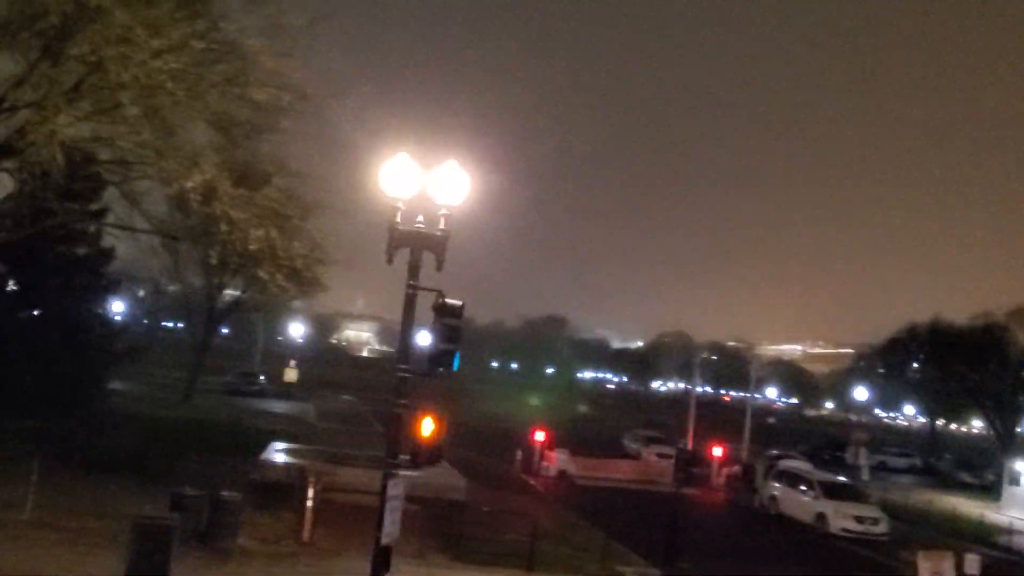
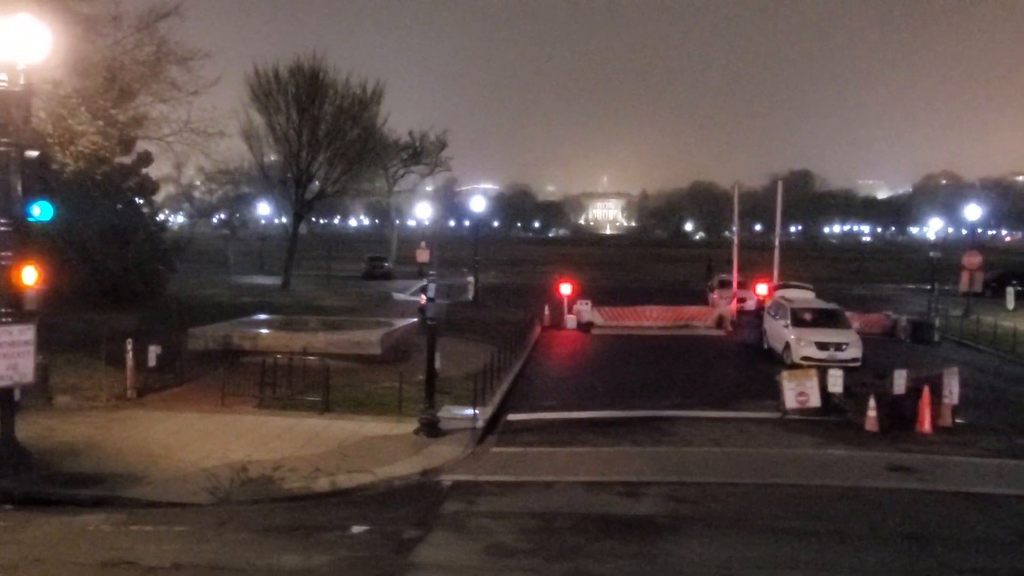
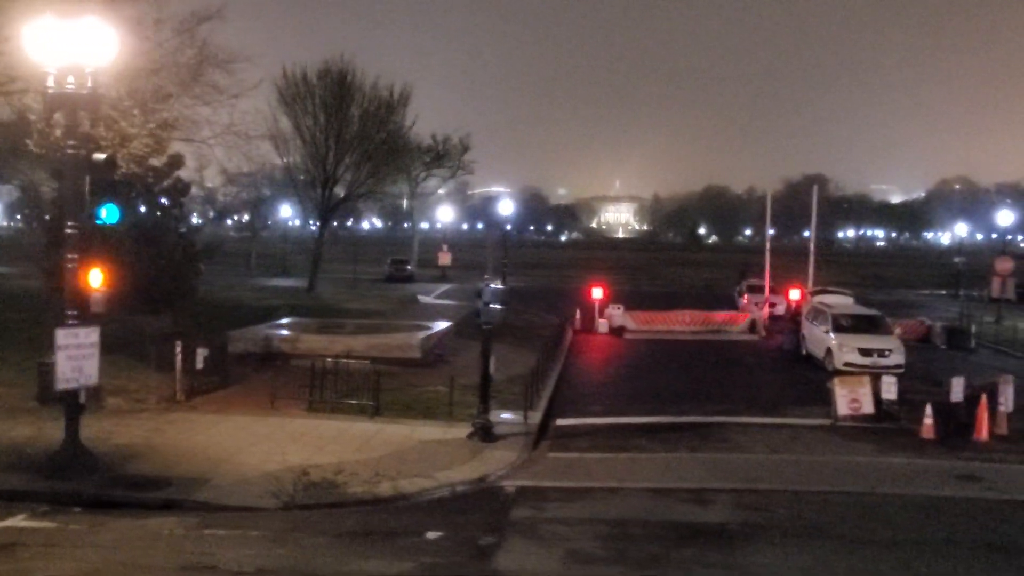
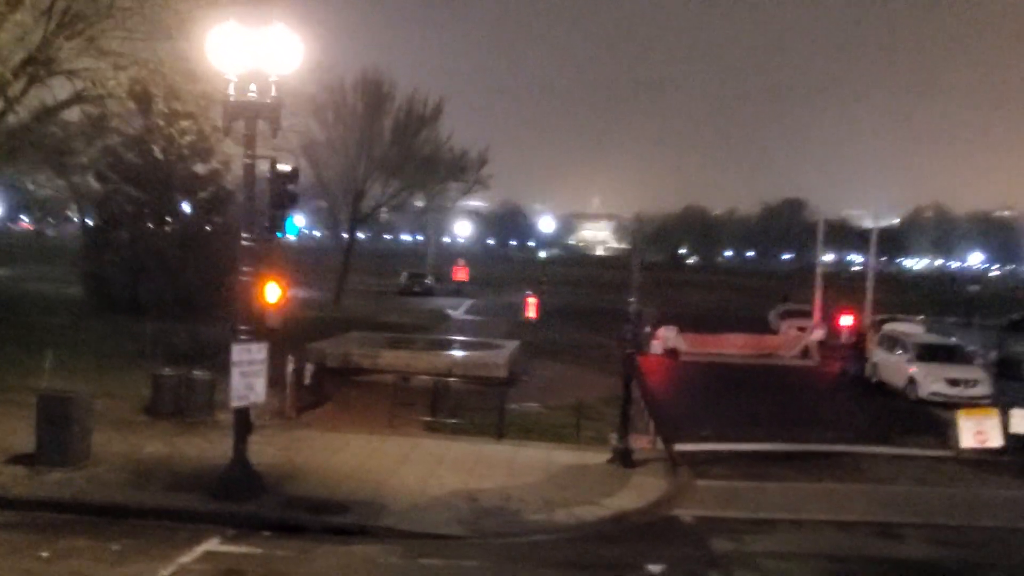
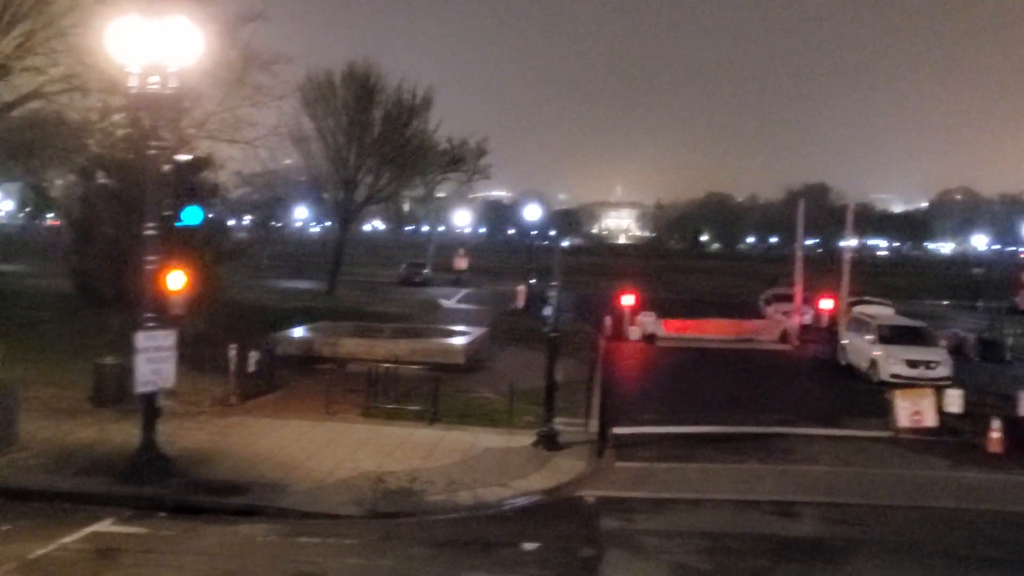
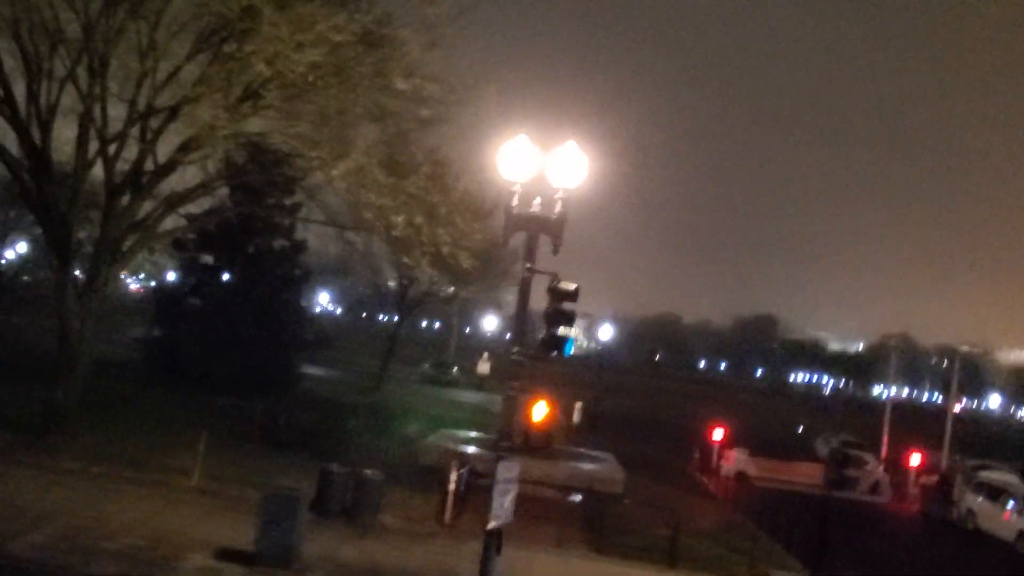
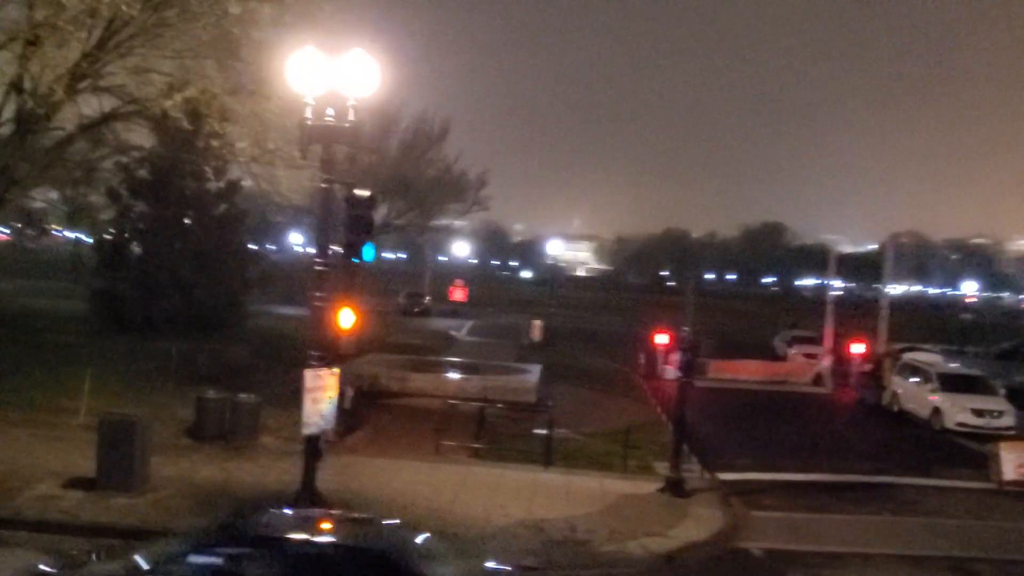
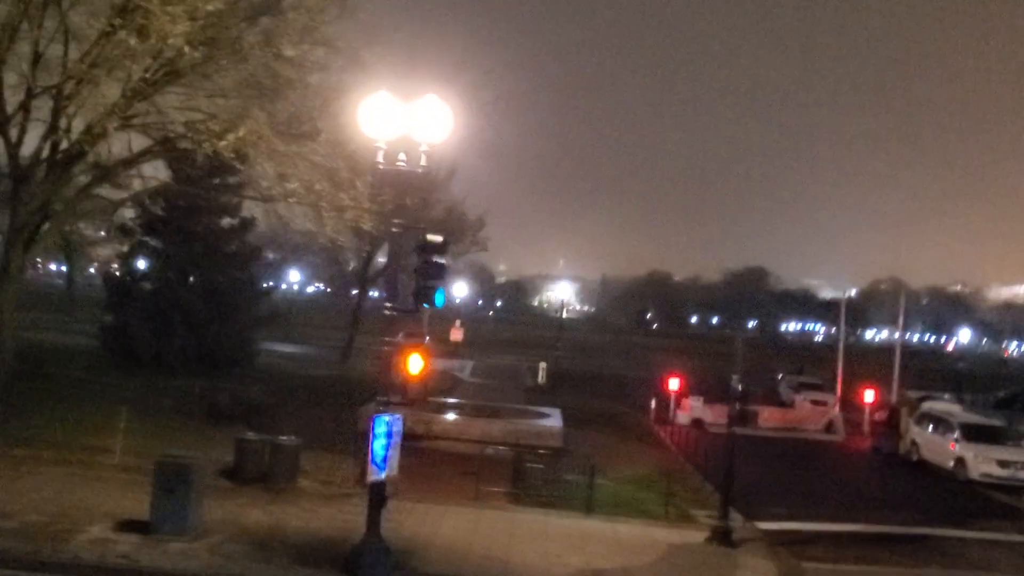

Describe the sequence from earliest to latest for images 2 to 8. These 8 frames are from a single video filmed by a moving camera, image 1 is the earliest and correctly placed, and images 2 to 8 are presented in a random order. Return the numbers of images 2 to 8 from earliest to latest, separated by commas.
6, 8, 7, 4, 5, 3, 2
